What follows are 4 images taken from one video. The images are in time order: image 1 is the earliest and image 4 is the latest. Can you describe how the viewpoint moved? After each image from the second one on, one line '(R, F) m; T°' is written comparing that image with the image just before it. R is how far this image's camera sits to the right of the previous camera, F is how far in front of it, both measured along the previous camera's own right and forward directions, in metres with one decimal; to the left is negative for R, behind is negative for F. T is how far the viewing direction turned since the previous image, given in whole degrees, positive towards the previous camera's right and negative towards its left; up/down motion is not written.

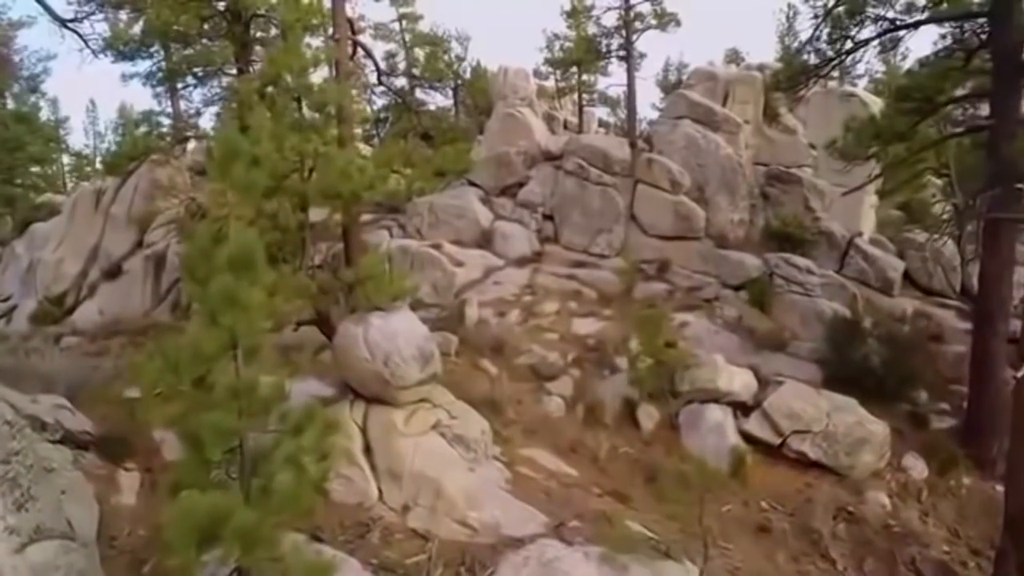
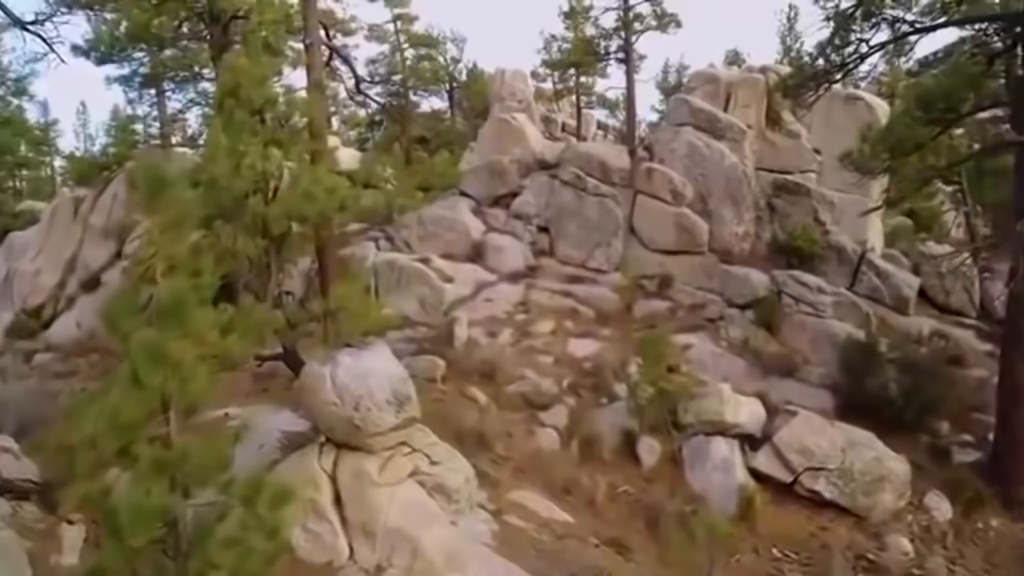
(+0.1, +0.7) m; 0°
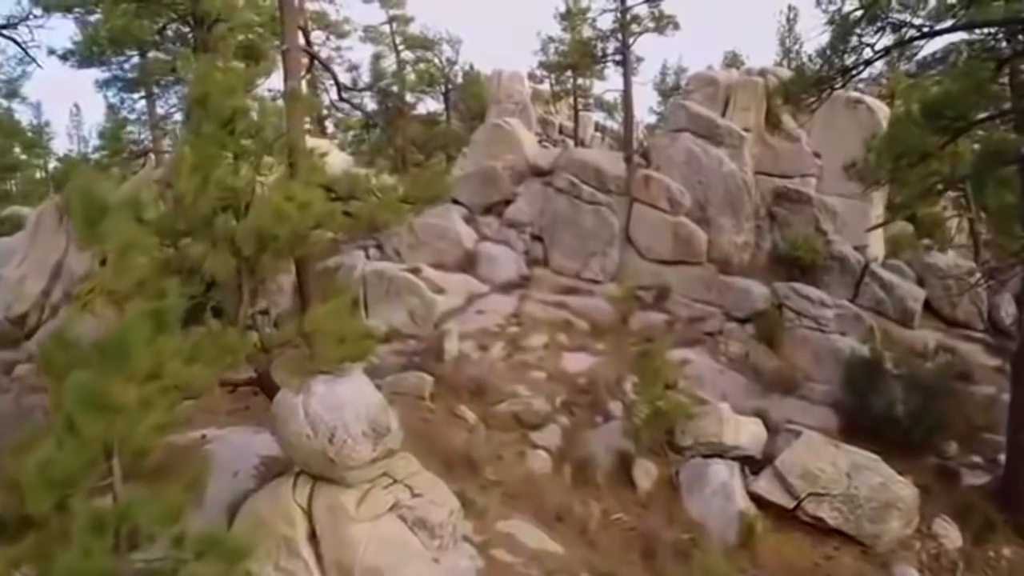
(+0.1, +0.4) m; 0°
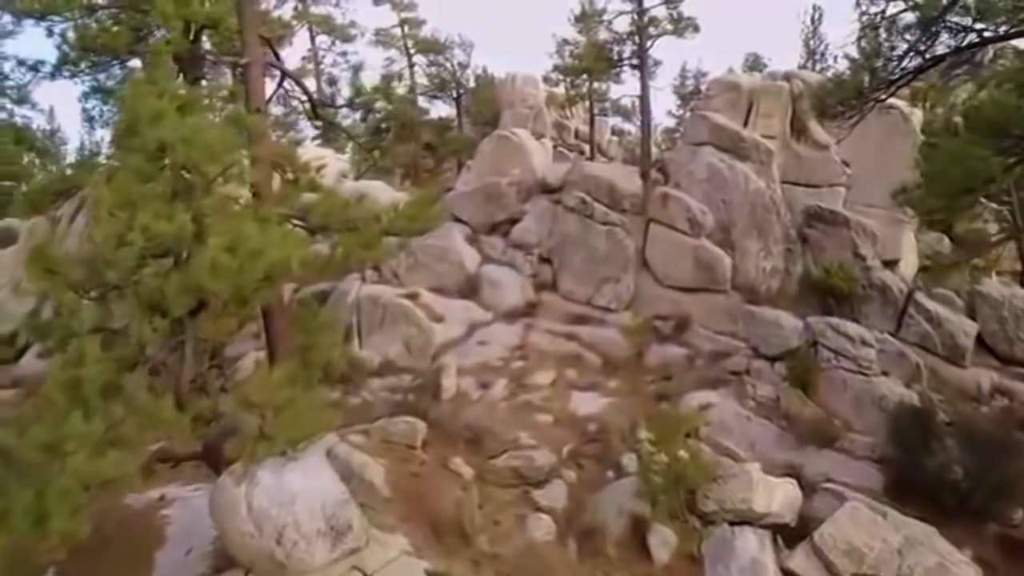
(+0.2, +1.0) m; -1°
